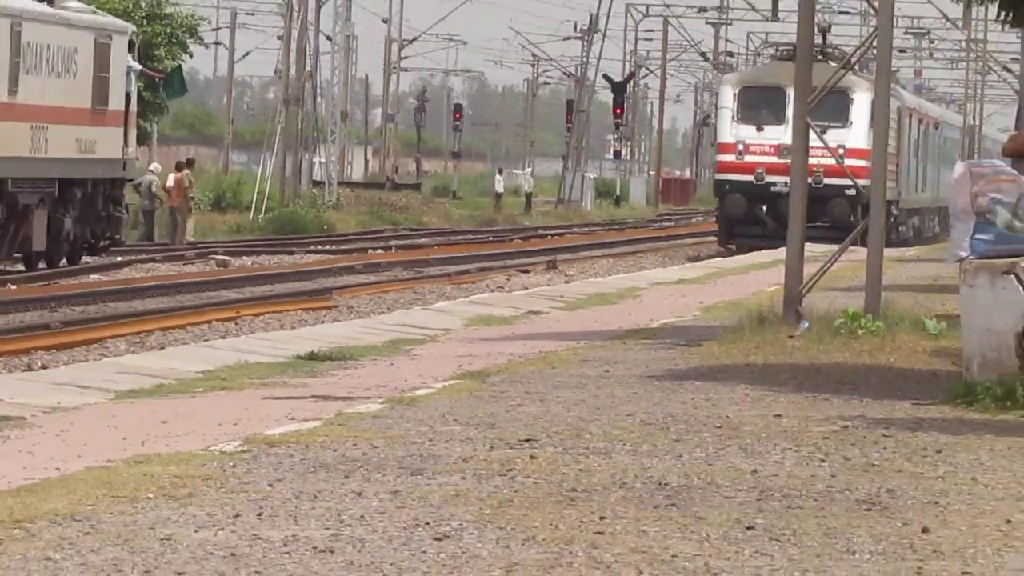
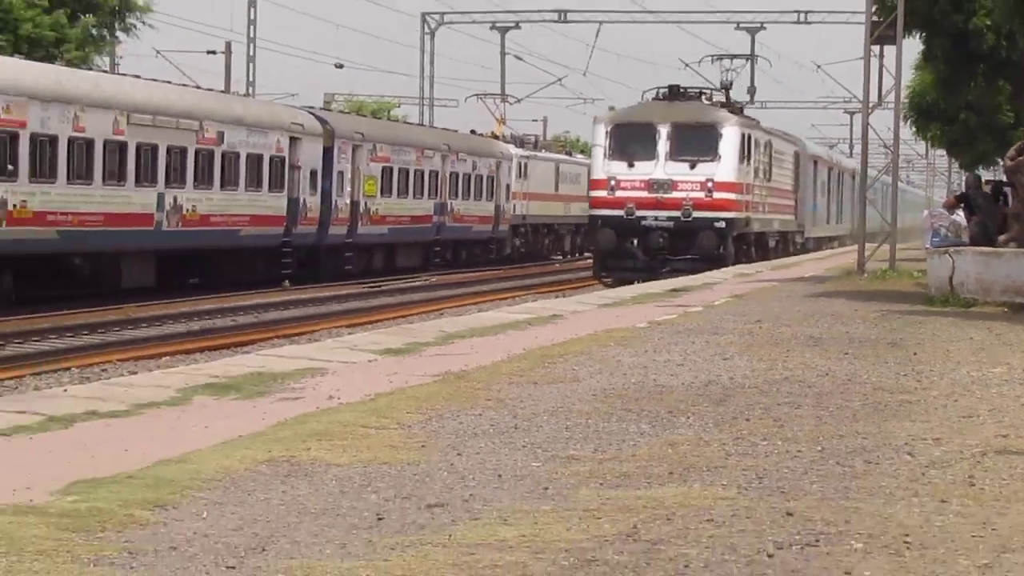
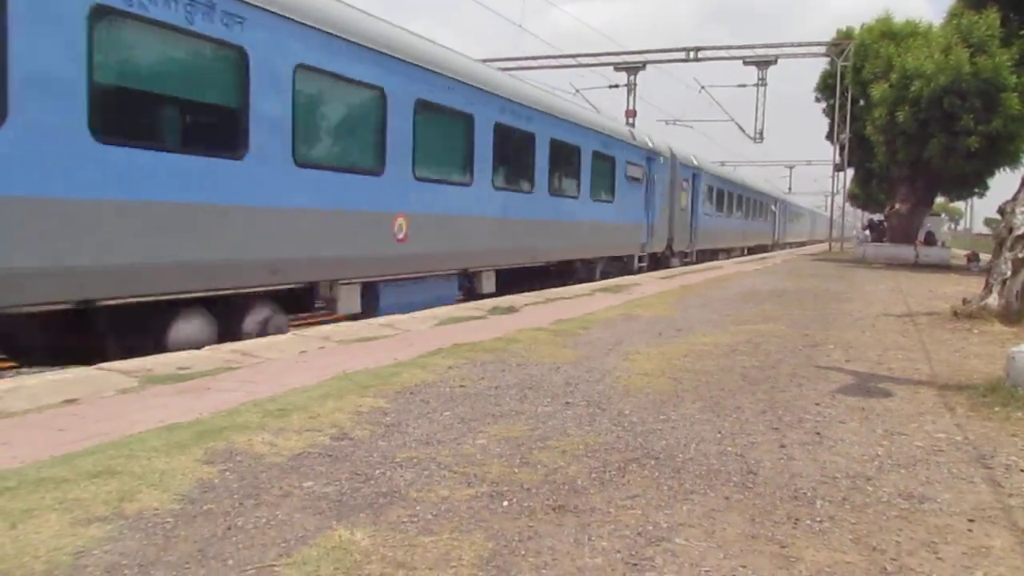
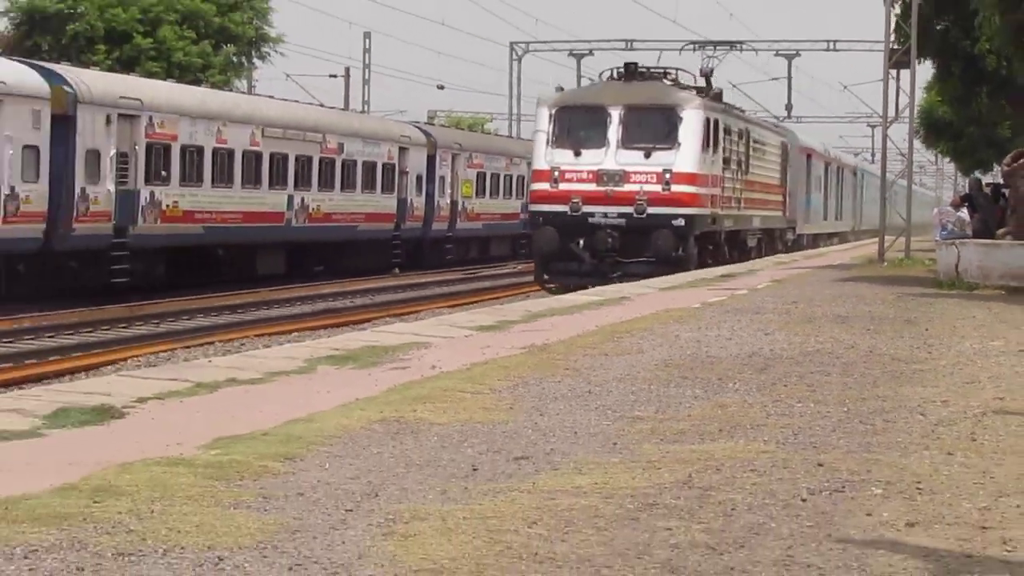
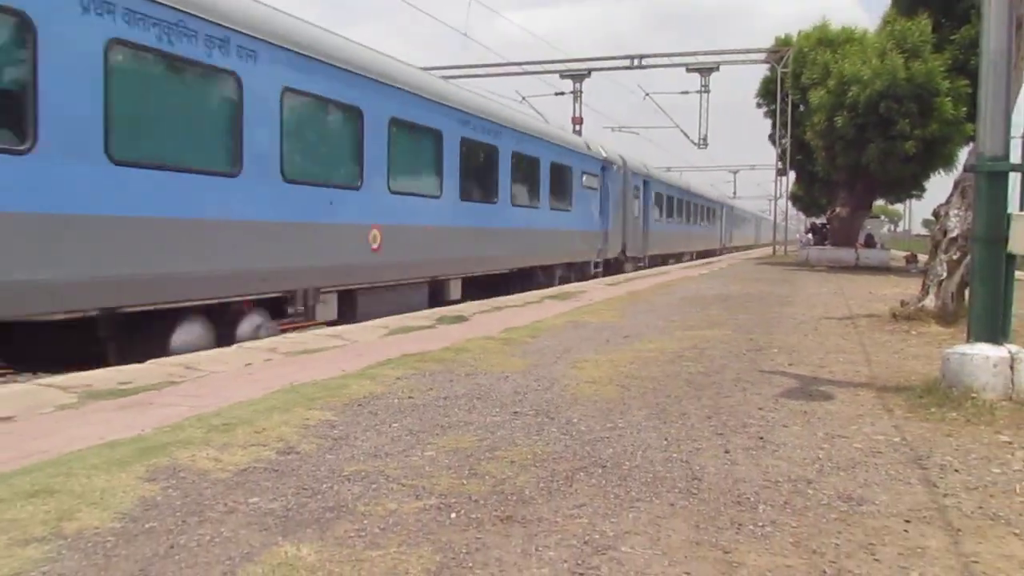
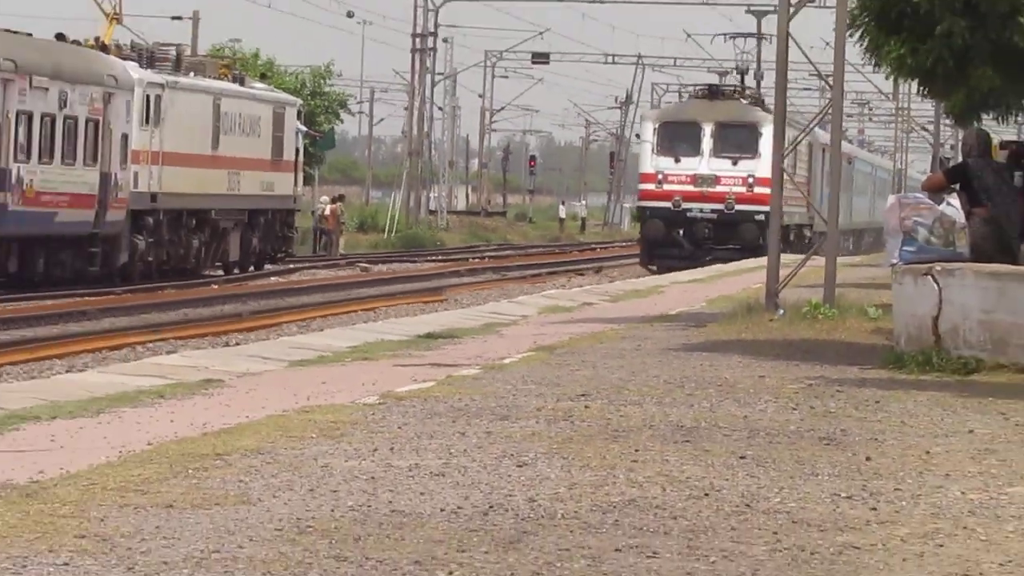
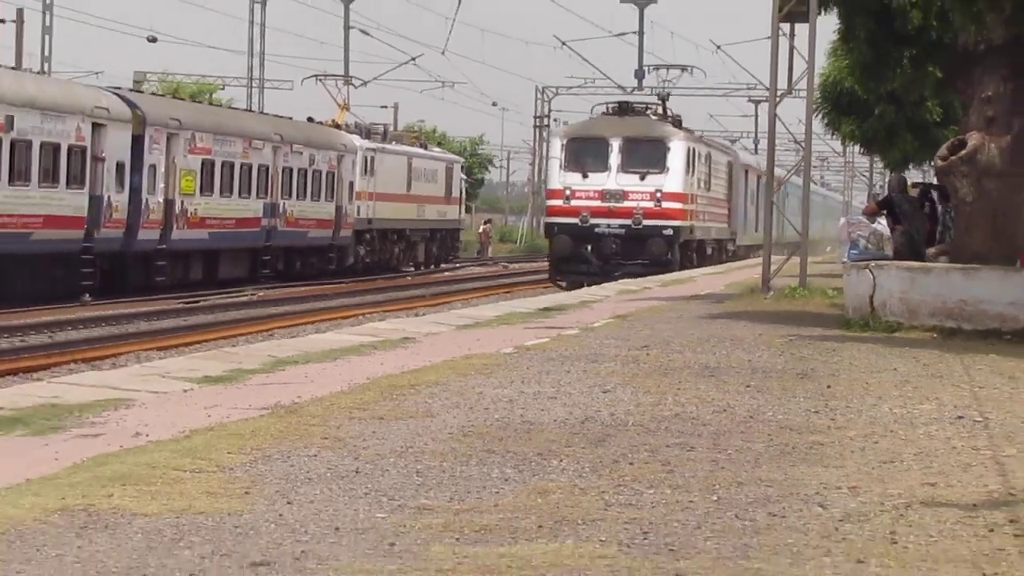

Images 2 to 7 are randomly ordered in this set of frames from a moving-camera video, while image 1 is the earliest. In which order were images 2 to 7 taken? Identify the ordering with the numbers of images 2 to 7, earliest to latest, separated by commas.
6, 7, 2, 4, 5, 3
